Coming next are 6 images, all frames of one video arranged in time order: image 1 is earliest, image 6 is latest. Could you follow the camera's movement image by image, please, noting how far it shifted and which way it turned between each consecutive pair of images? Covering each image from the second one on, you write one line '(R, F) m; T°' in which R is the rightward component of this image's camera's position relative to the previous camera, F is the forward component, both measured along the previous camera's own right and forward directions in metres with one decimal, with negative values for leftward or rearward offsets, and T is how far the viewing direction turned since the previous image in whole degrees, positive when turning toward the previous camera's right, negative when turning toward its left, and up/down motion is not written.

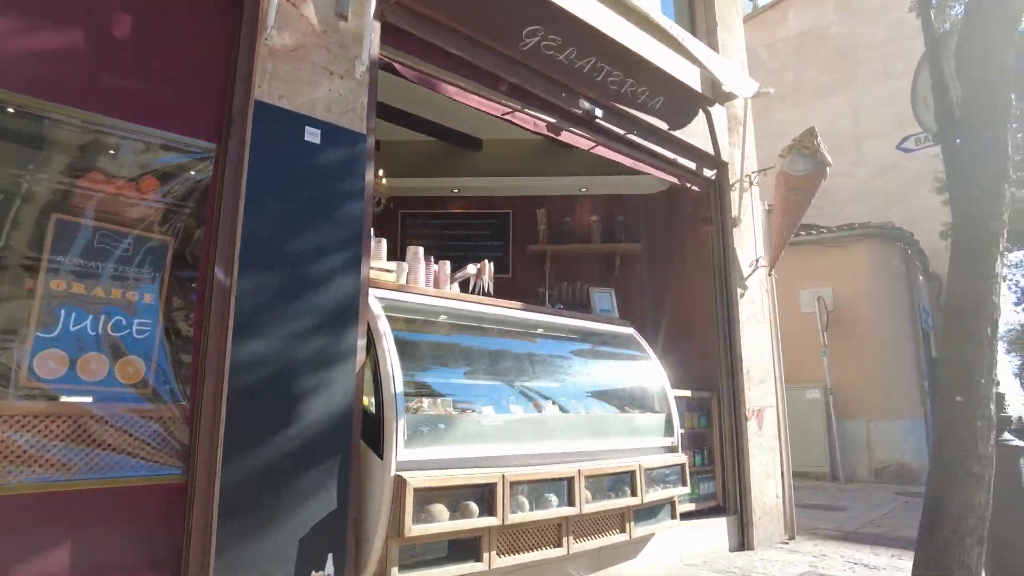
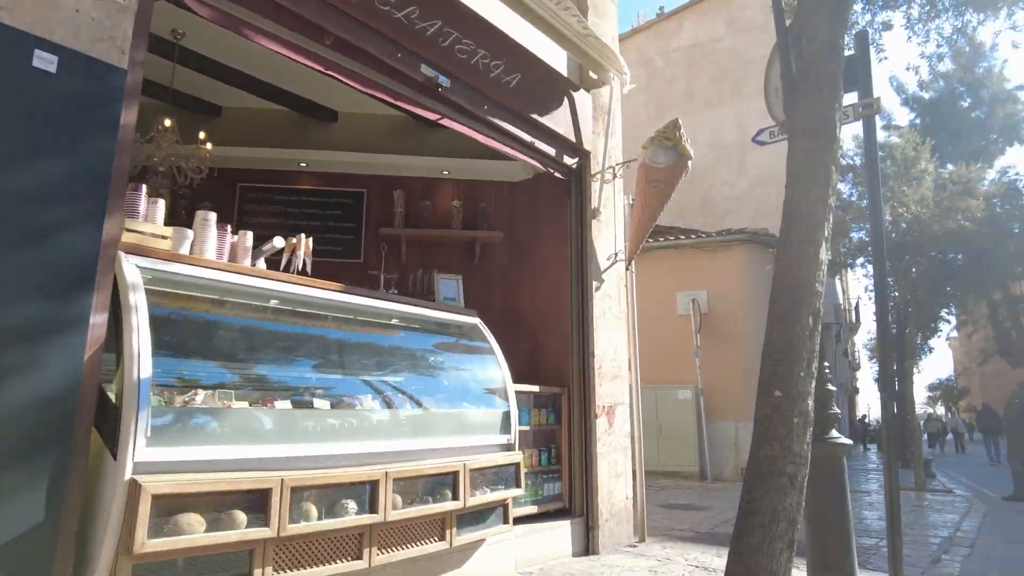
(+0.6, +0.4) m; +8°
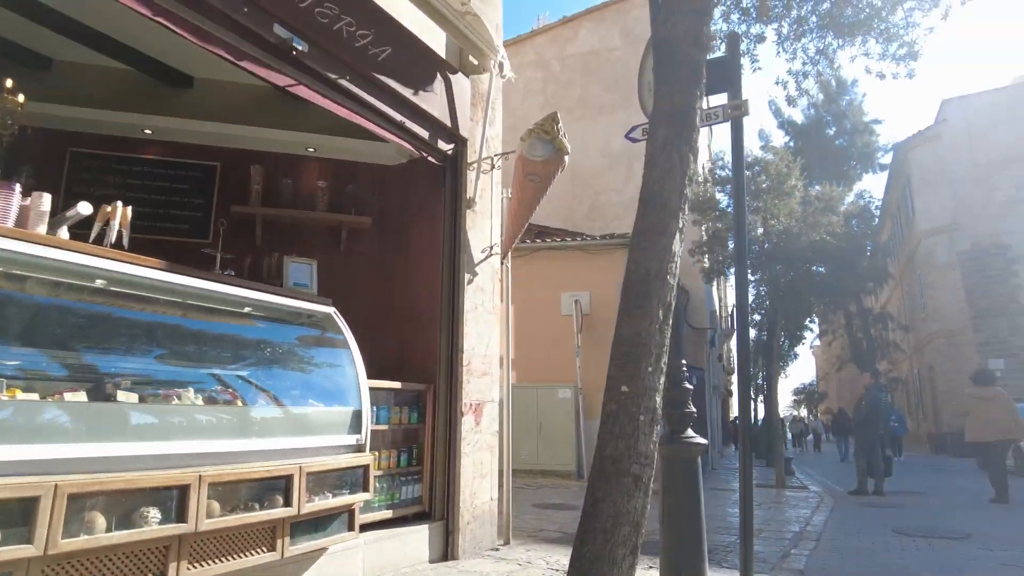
(+0.3, +0.3) m; +9°
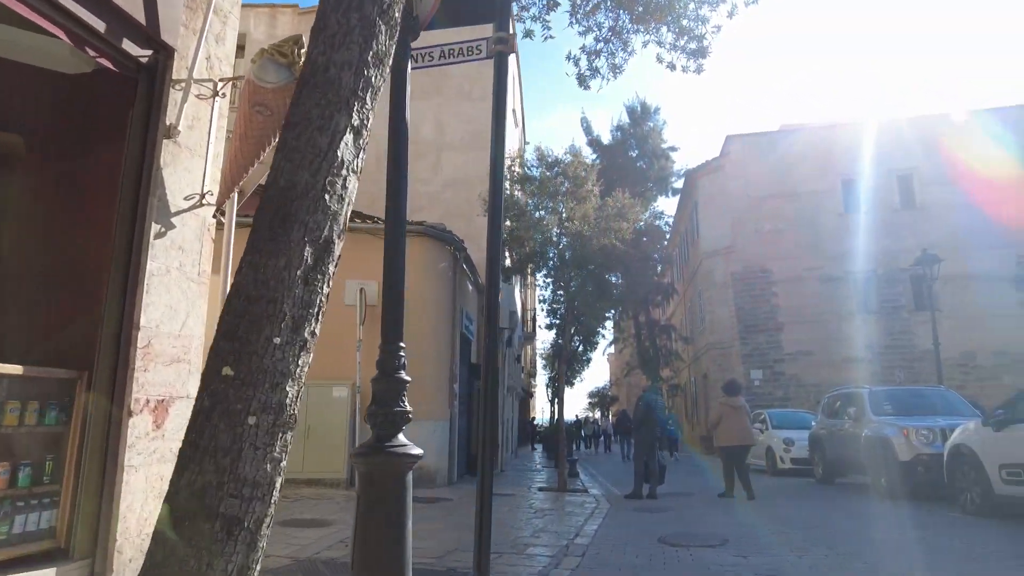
(+0.7, +1.0) m; +16°
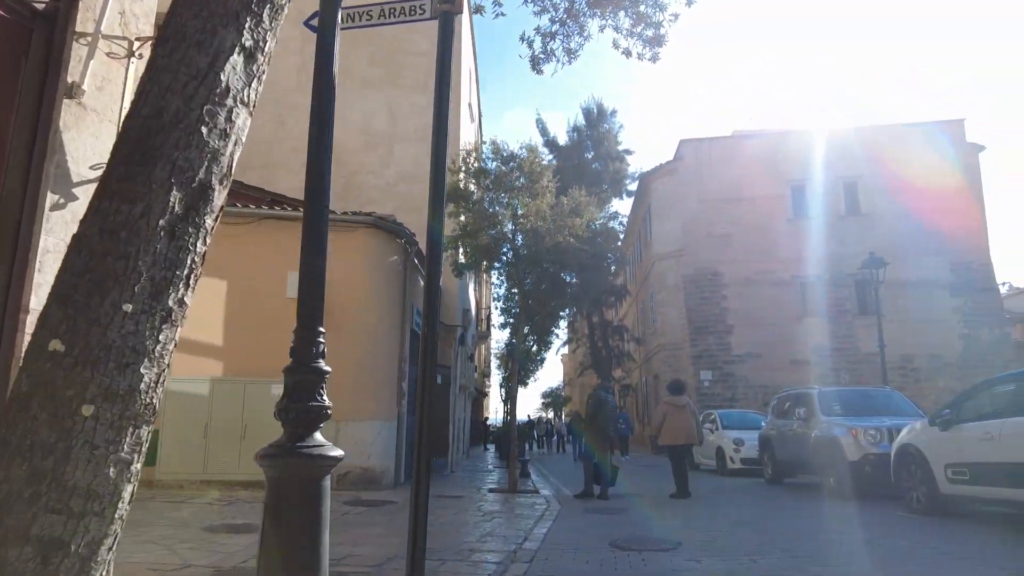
(+0.1, +0.3) m; +4°
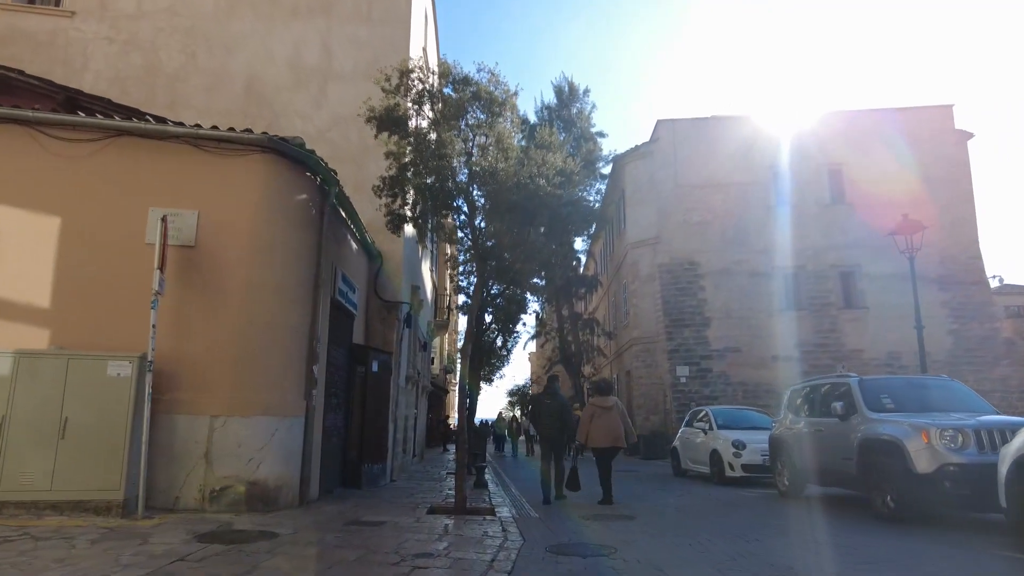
(+0.3, +3.2) m; +3°
